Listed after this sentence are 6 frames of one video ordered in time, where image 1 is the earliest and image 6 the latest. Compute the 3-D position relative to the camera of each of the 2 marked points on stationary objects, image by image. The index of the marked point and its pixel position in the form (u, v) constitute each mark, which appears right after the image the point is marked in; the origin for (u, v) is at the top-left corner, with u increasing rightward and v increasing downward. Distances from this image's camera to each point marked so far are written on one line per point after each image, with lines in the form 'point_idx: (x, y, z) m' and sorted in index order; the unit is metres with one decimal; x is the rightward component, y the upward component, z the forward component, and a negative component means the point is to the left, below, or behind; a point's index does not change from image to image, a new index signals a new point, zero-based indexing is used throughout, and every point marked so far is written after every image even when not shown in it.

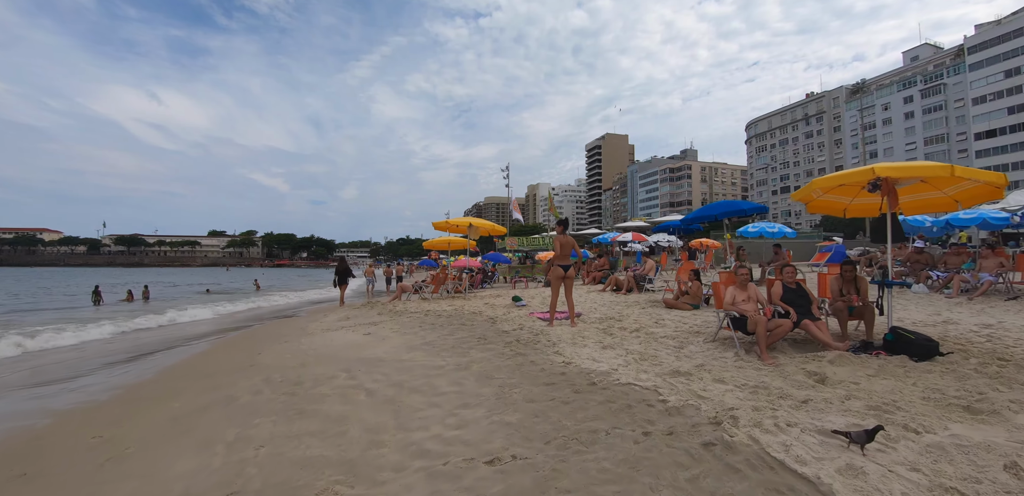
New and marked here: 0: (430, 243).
0: (-3.4, +0.3, +17.1) m
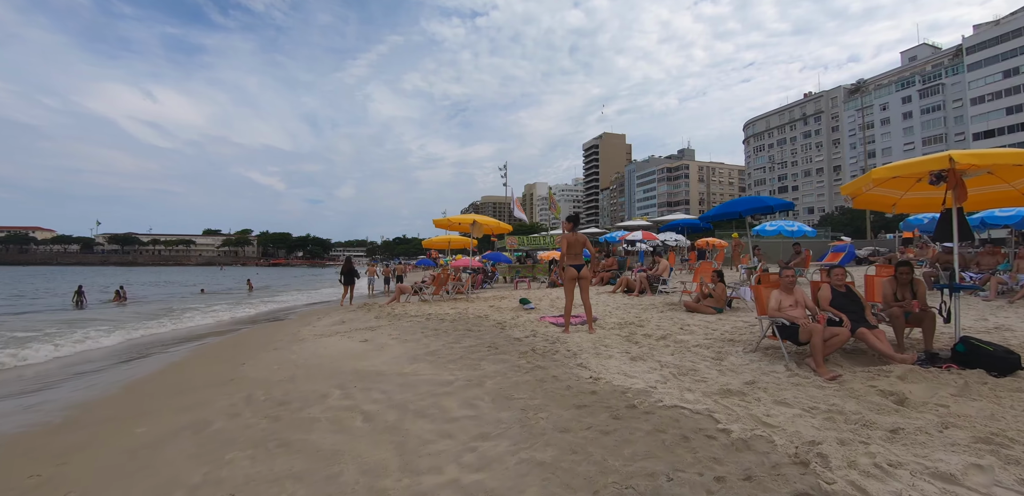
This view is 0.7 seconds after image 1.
0: (-3.3, +0.3, +16.5) m
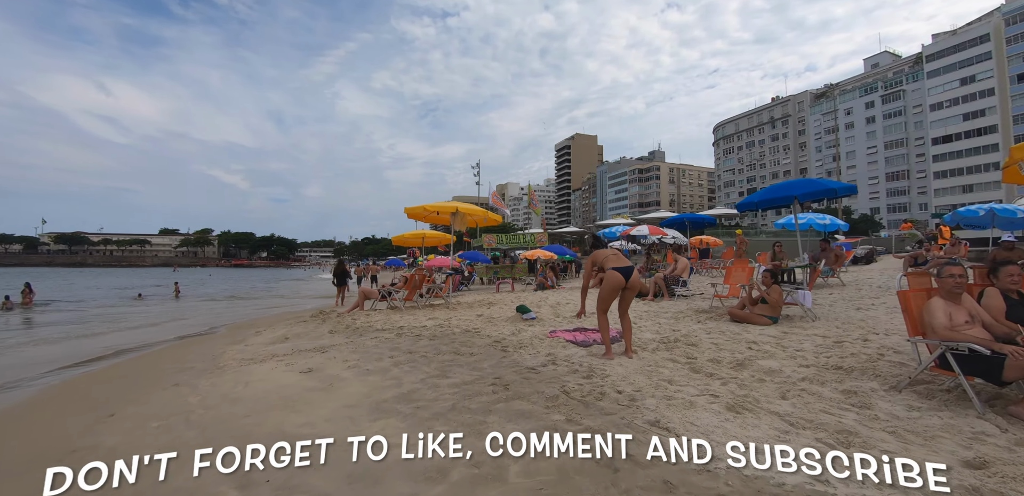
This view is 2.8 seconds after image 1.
0: (-4.0, +0.4, +14.5) m
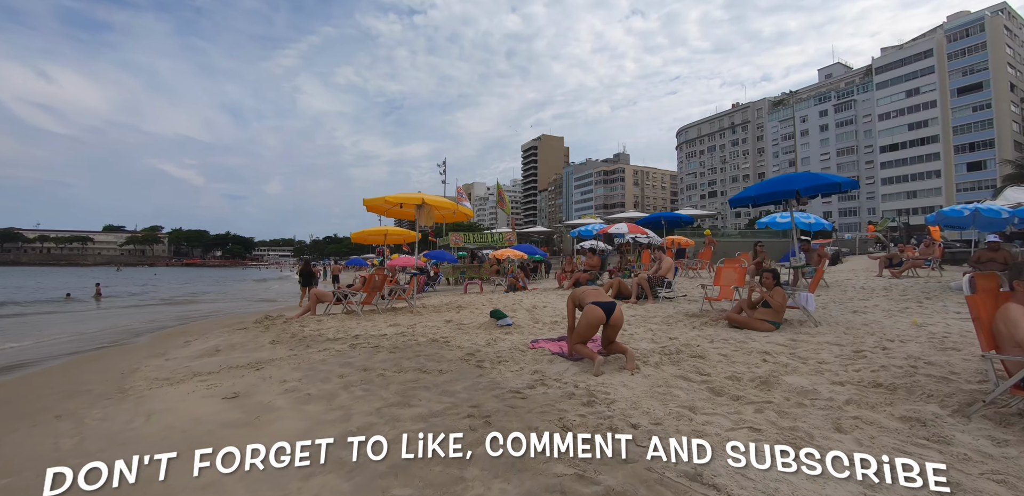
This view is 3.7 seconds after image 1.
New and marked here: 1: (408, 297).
0: (-5.0, +0.4, +13.3) m
1: (-2.4, -1.1, +9.3) m
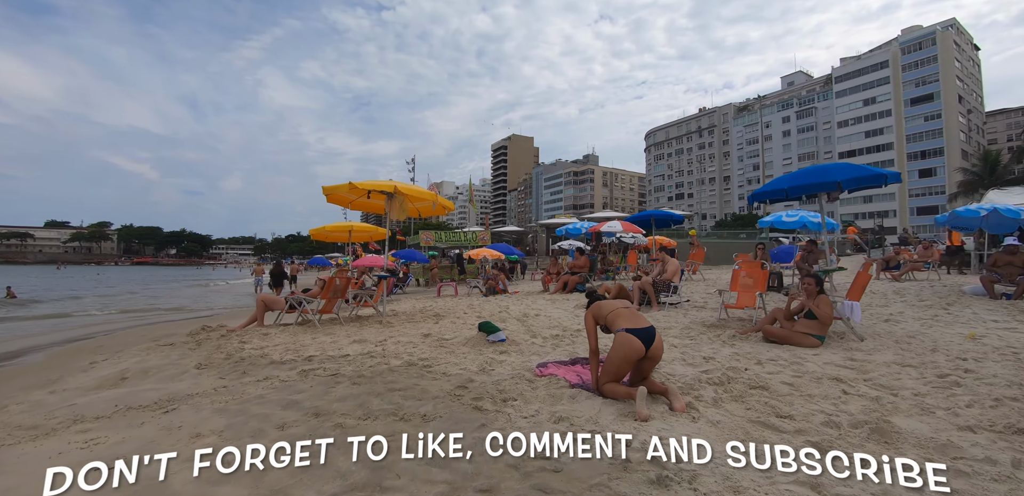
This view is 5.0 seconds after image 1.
0: (-5.6, +0.5, +11.9) m
1: (-2.7, -1.1, +8.1) m
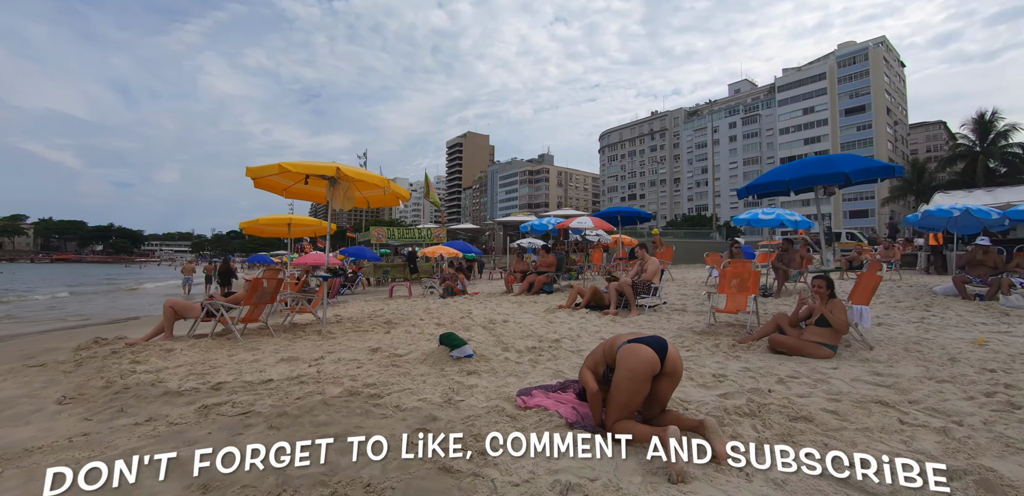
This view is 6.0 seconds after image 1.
0: (-6.6, +0.6, +10.4) m
1: (-3.4, -1.0, +6.9) m
